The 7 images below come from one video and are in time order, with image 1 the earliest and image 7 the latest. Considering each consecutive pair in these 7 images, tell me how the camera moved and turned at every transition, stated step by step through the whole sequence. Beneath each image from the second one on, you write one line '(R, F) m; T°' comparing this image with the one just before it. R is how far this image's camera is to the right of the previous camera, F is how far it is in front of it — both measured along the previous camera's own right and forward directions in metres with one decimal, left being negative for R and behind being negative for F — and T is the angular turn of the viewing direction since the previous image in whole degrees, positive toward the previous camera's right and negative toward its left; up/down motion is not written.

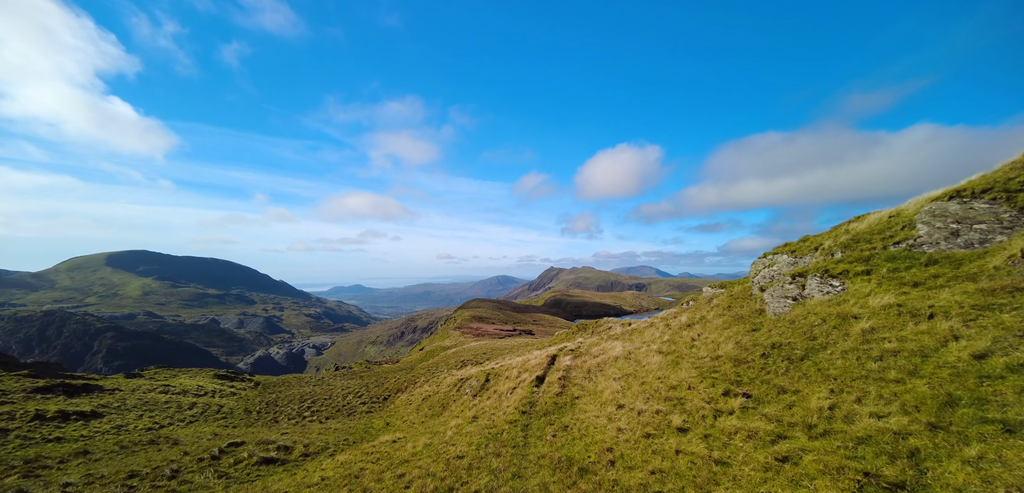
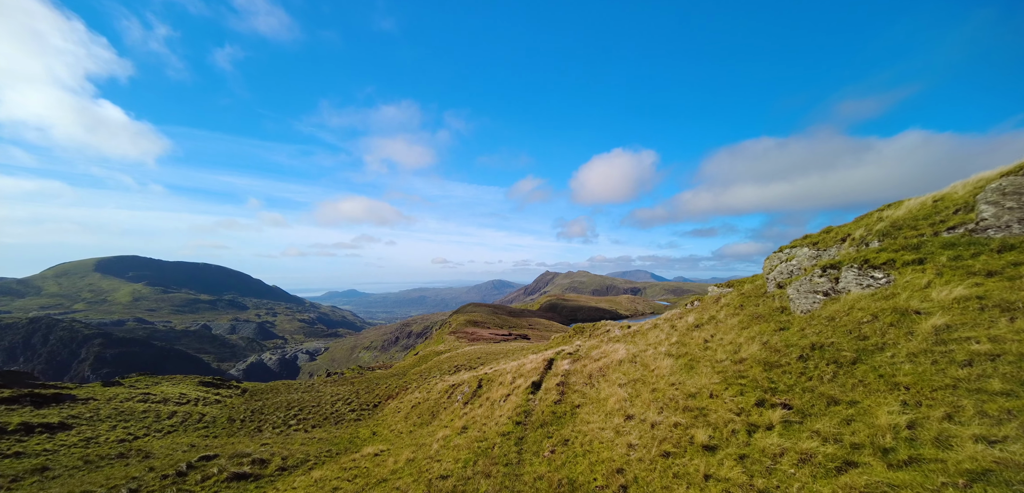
(+0.1, +2.5) m; +1°
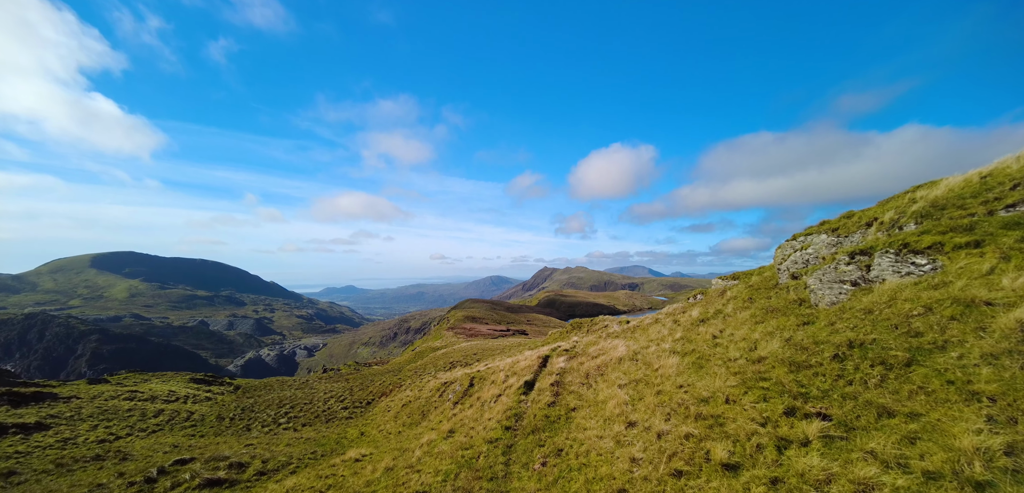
(+0.5, +2.1) m; 0°
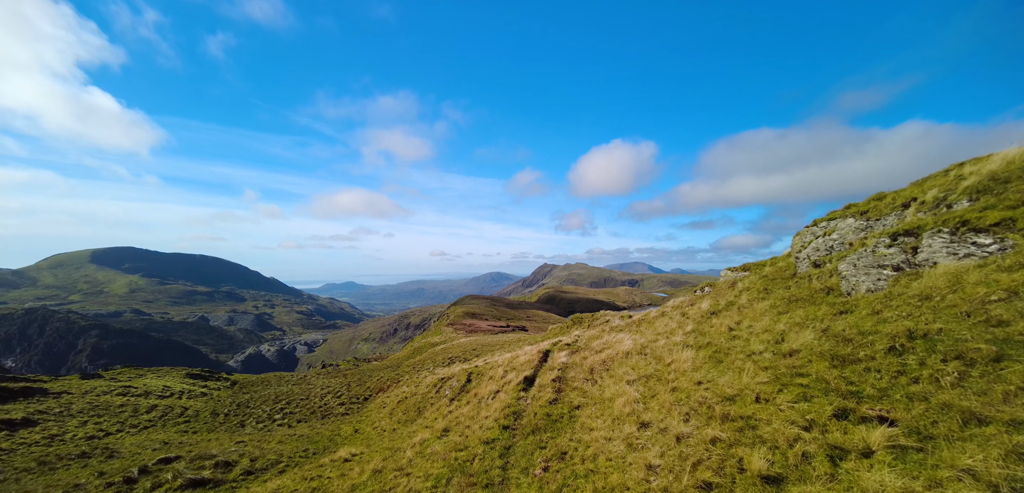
(+0.1, +1.7) m; 0°
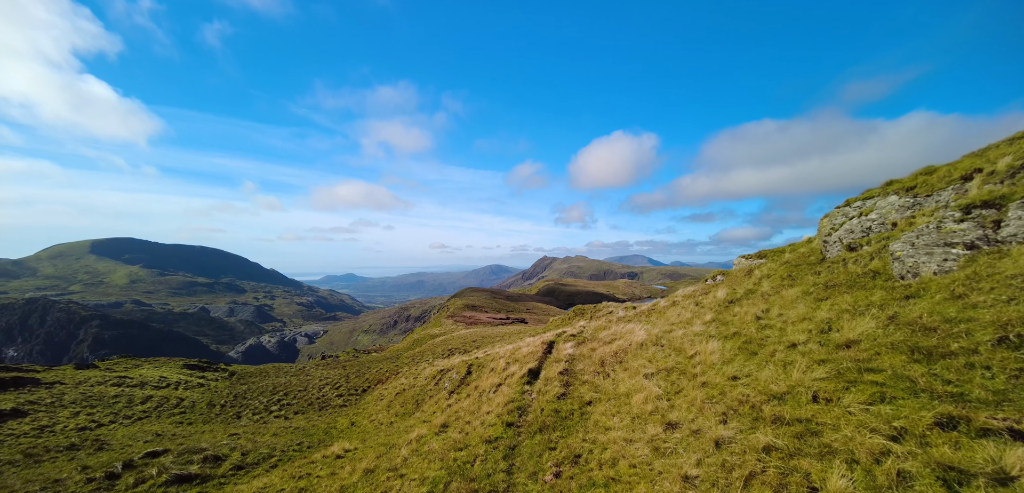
(-0.2, +1.8) m; 0°
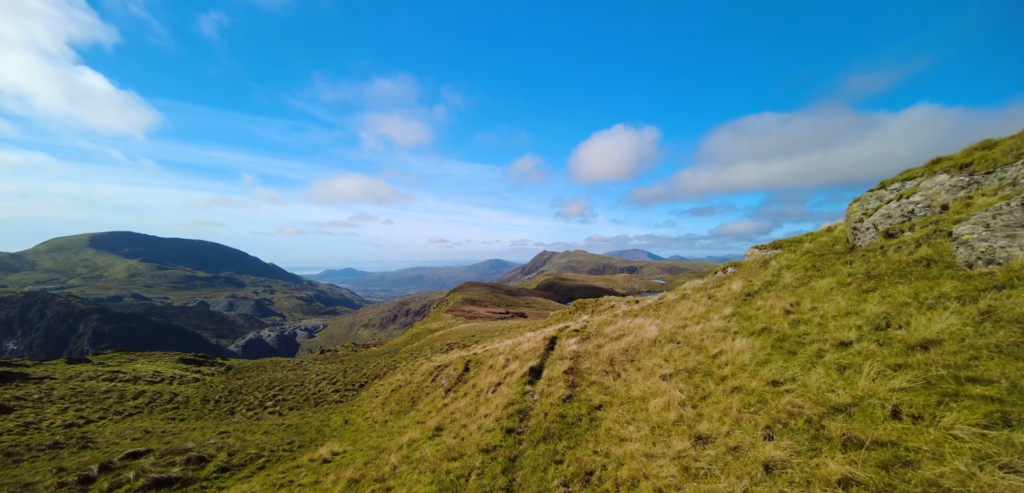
(0.0, +1.8) m; 0°
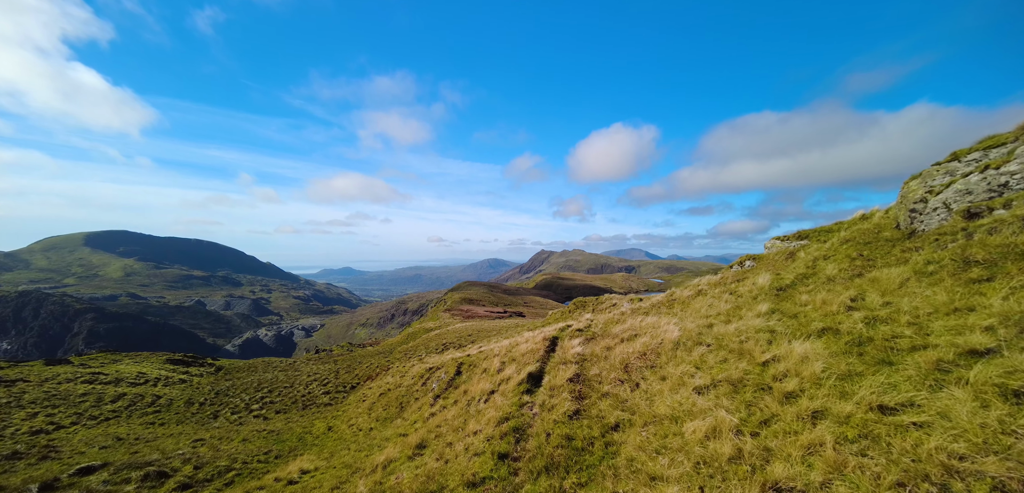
(+0.1, +3.1) m; 0°
